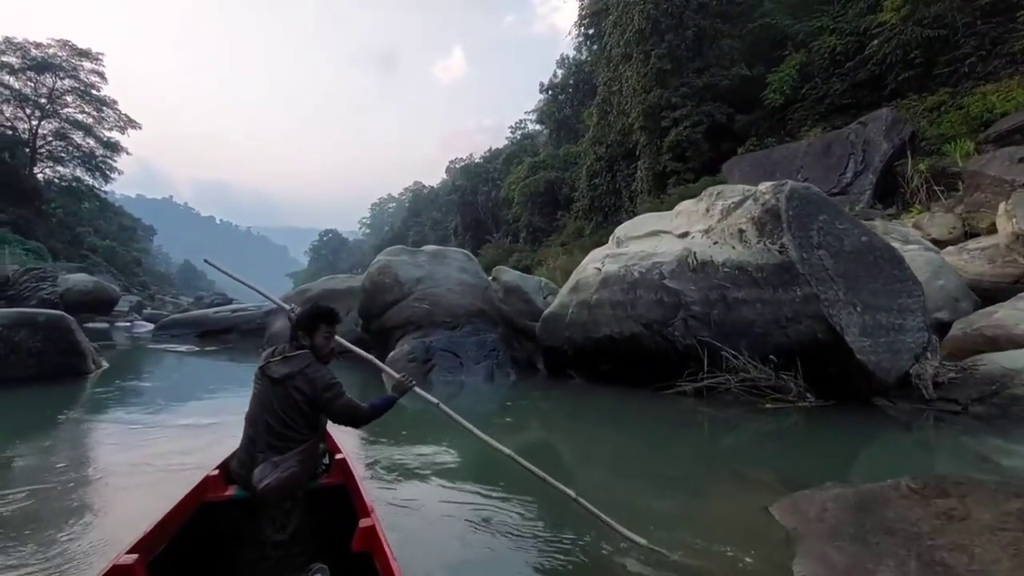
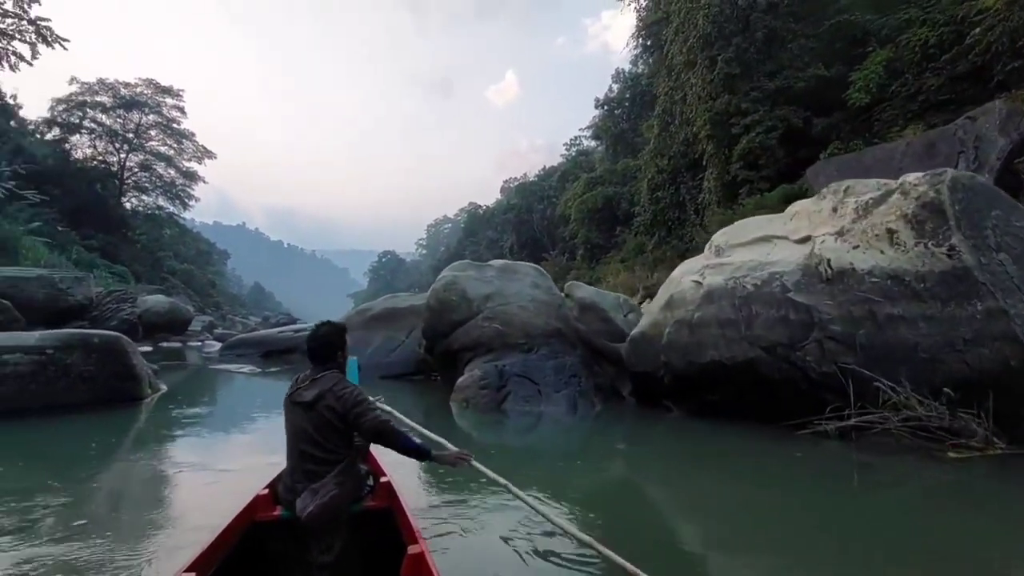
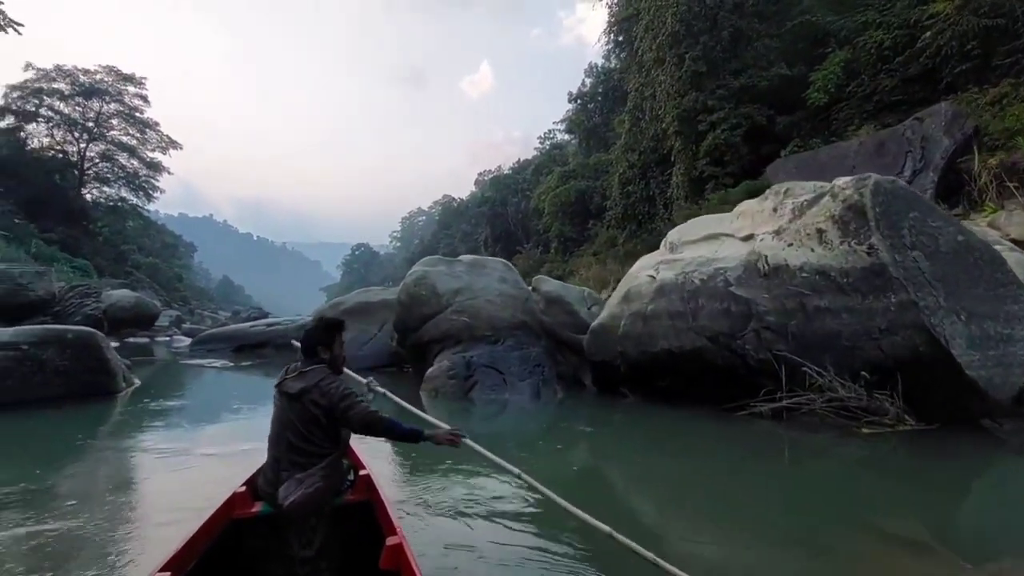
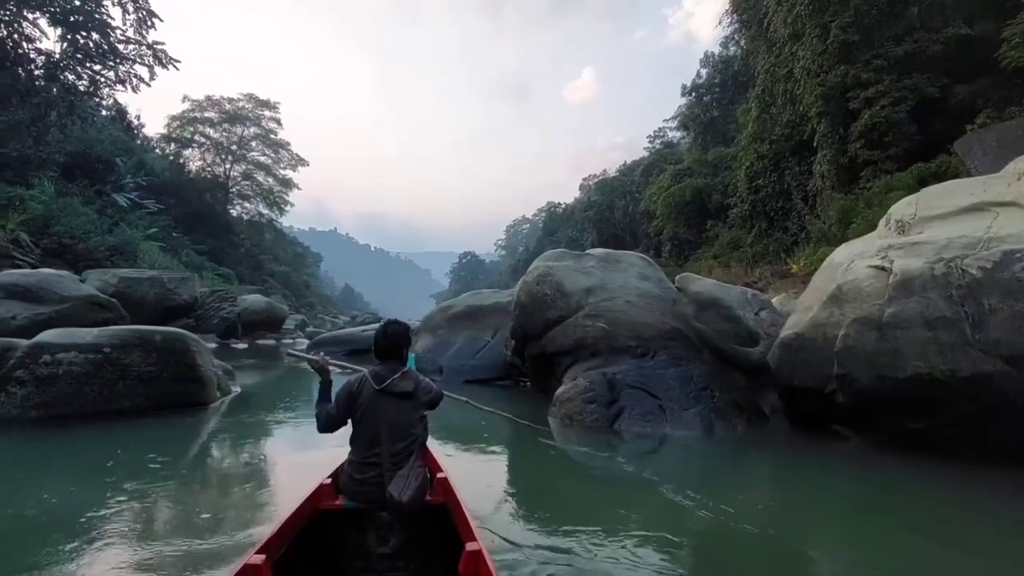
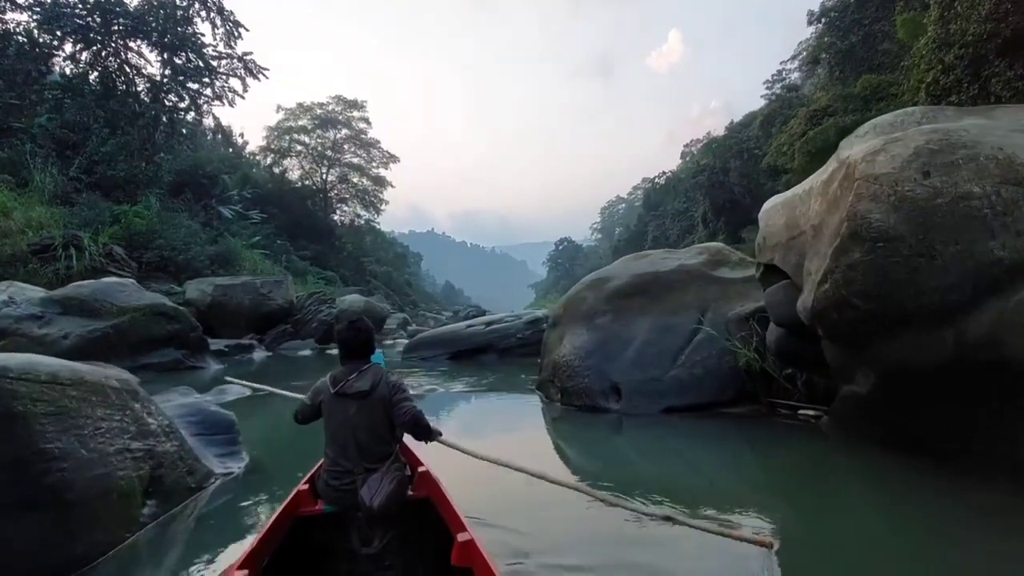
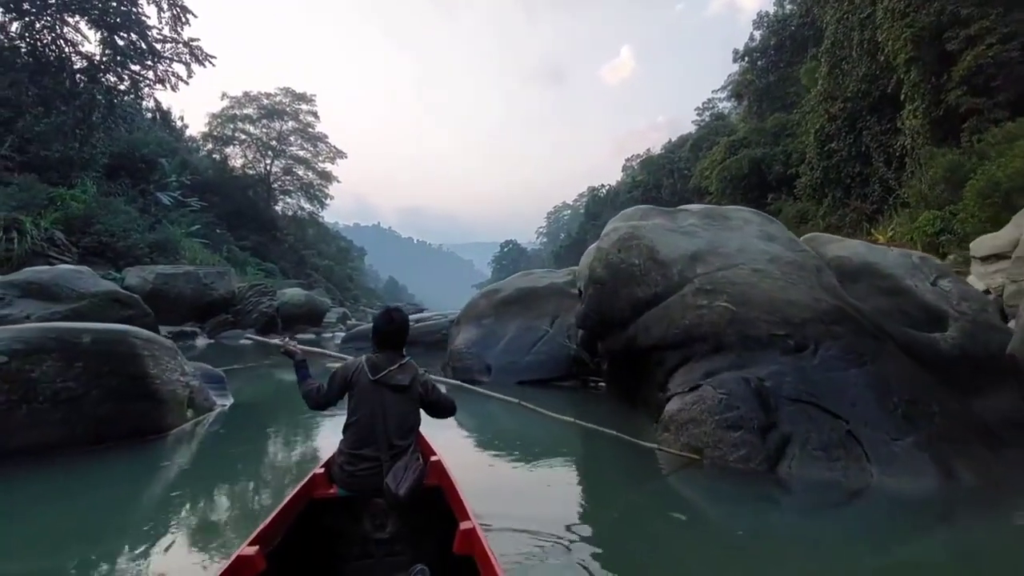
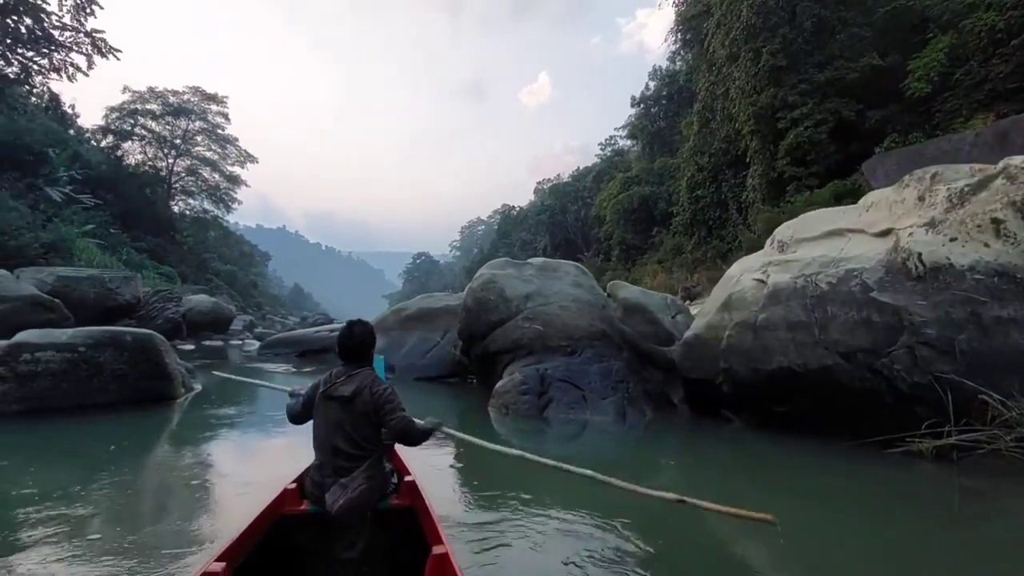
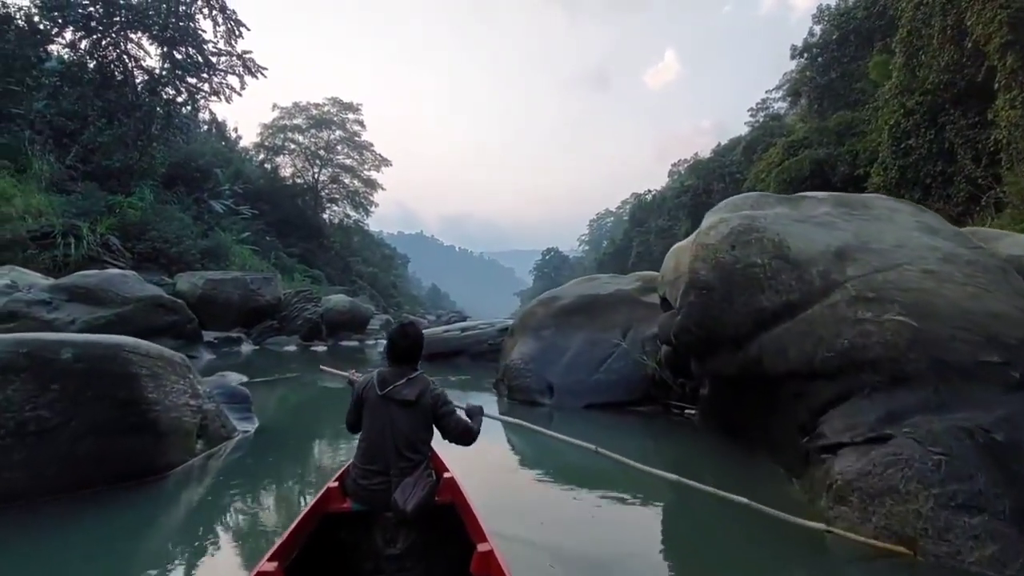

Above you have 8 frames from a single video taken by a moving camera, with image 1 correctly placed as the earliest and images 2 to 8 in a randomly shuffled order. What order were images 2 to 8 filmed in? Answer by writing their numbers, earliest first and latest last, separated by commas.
3, 2, 7, 4, 6, 8, 5
